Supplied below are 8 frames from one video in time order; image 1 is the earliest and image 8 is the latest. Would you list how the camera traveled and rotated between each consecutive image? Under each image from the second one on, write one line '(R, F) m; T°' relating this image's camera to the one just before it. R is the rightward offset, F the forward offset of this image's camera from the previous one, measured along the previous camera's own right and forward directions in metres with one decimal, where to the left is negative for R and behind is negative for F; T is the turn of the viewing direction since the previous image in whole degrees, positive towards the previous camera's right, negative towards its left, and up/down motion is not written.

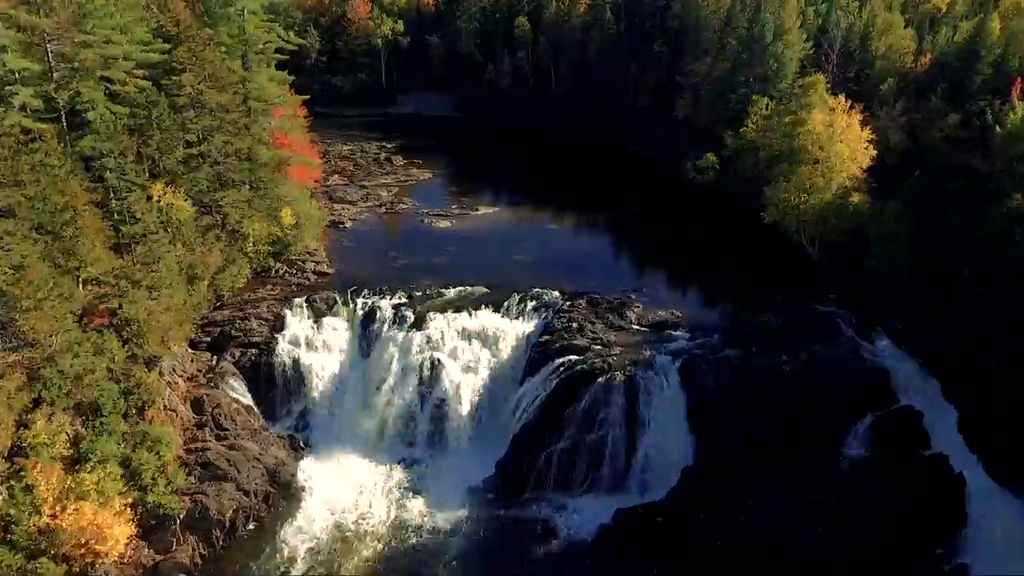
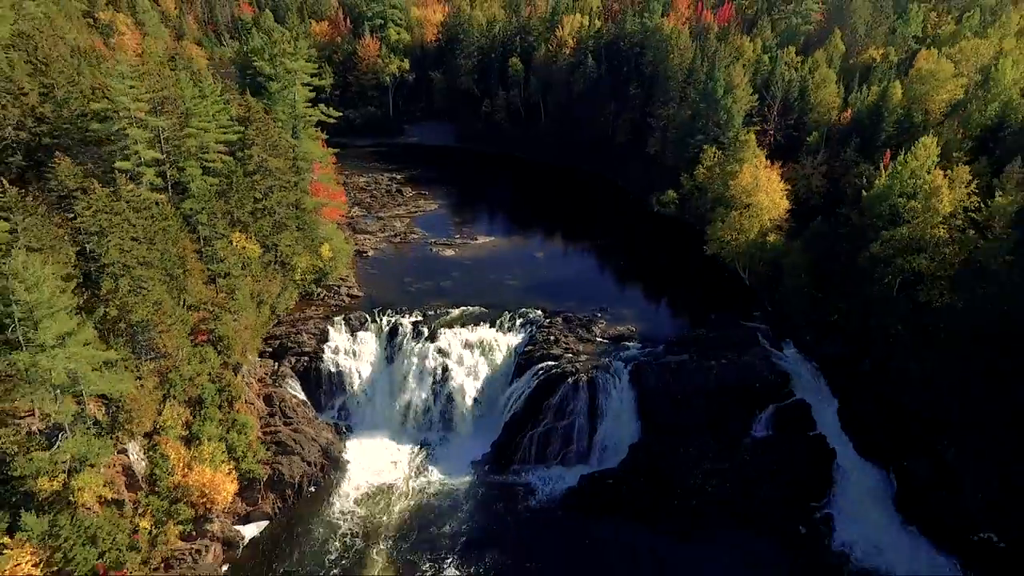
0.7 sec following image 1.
(+0.3, -8.3) m; 0°
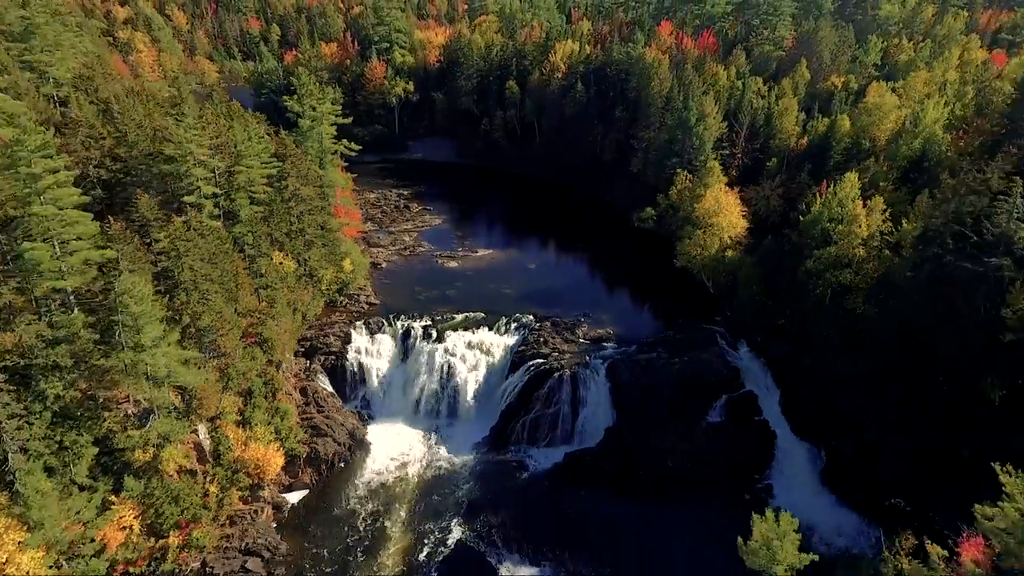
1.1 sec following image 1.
(+0.2, -6.4) m; 0°
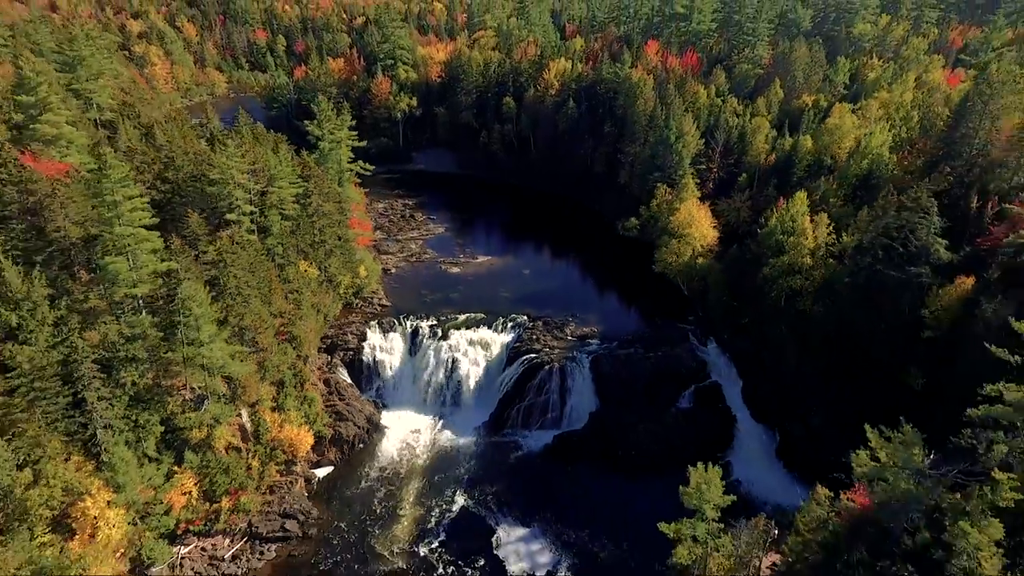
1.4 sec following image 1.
(+0.2, -5.9) m; 0°
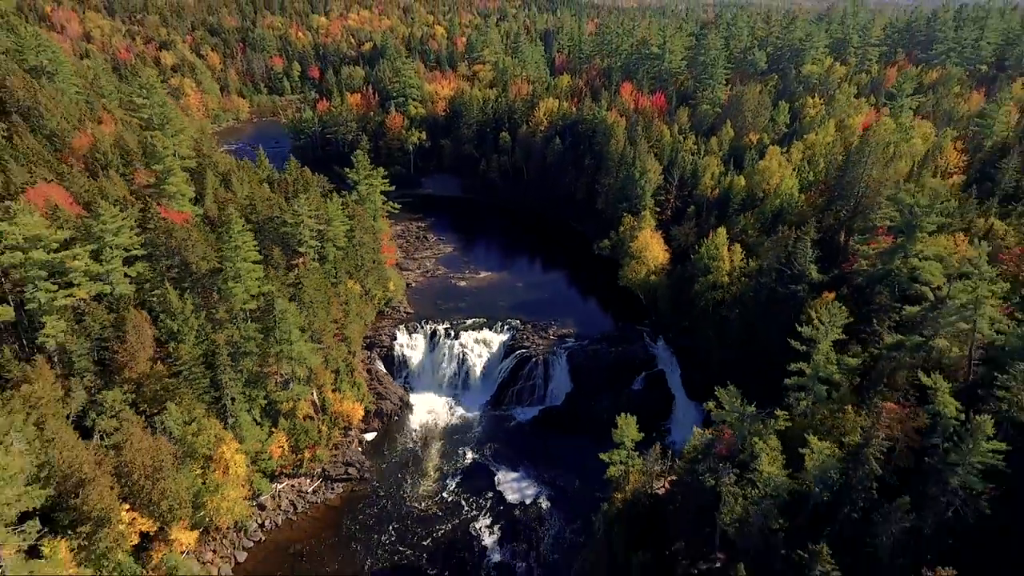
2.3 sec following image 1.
(+0.2, -15.0) m; 0°
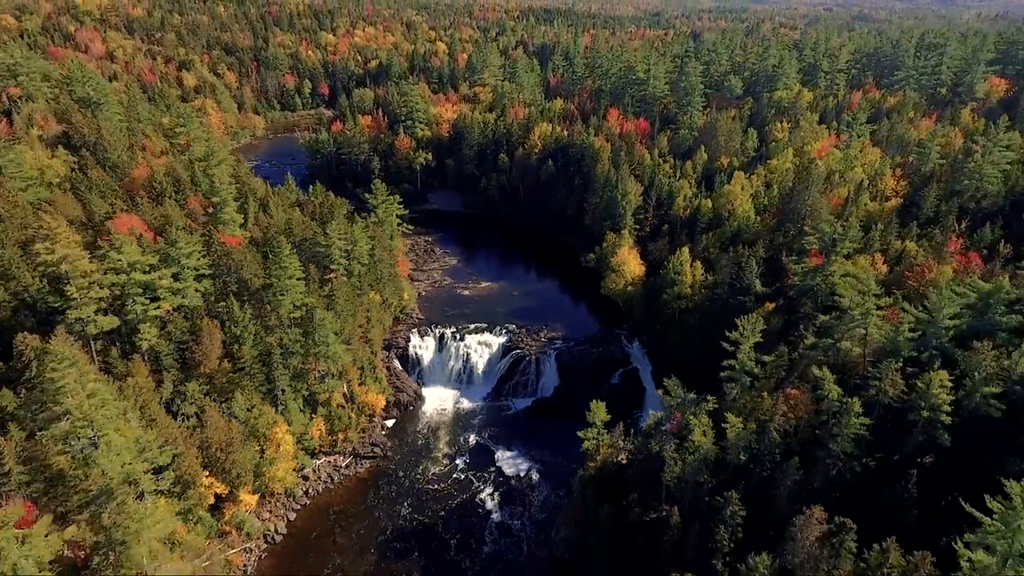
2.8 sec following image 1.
(+0.2, -11.0) m; 0°
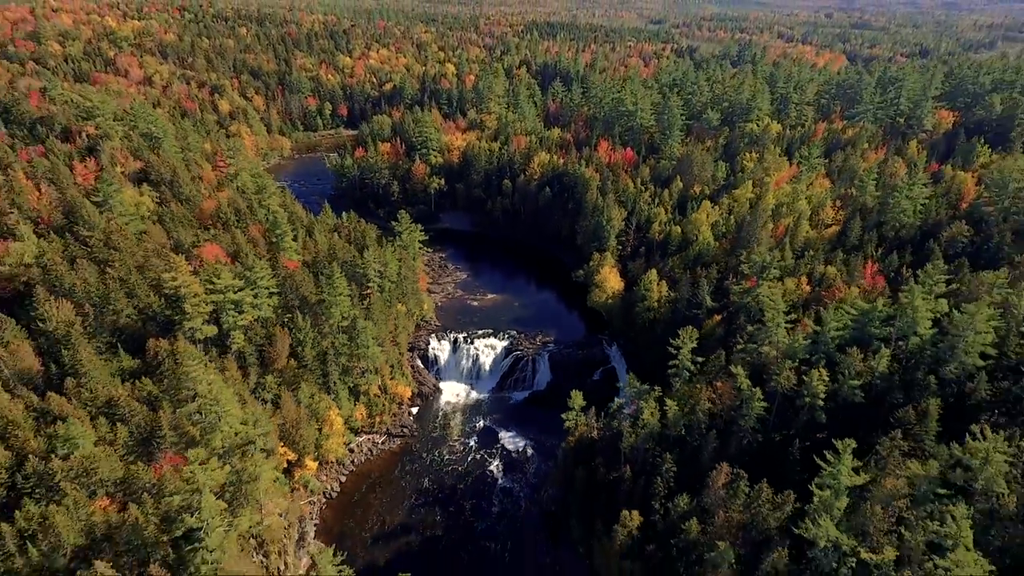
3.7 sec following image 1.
(+0.4, -16.5) m; 0°
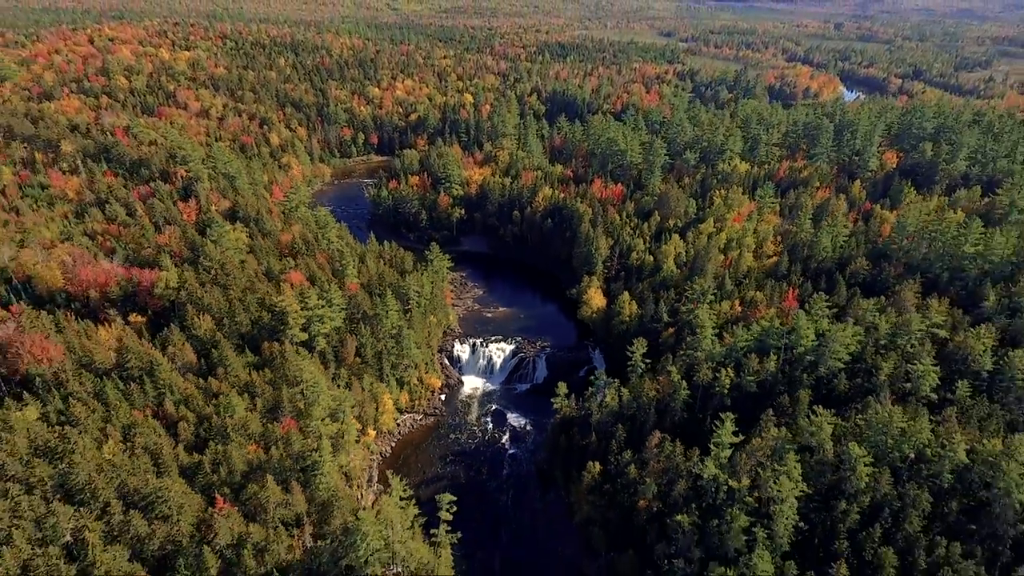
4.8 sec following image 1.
(+1.1, -26.8) m; -1°
